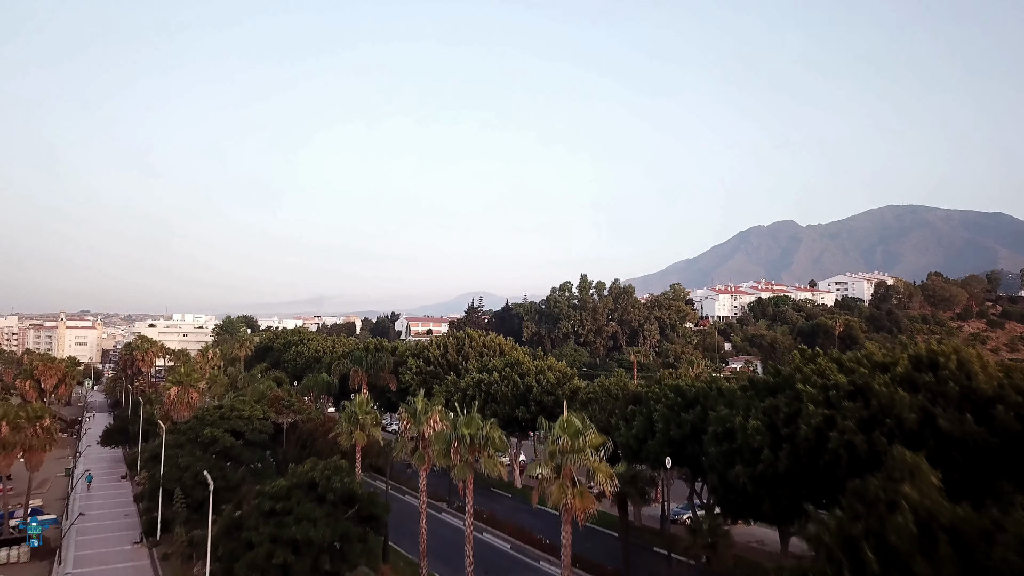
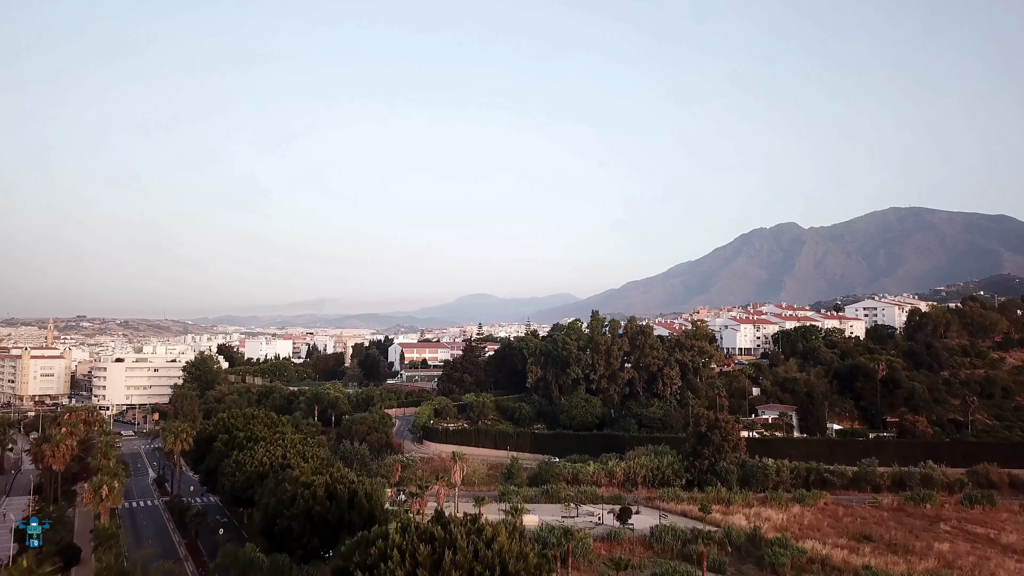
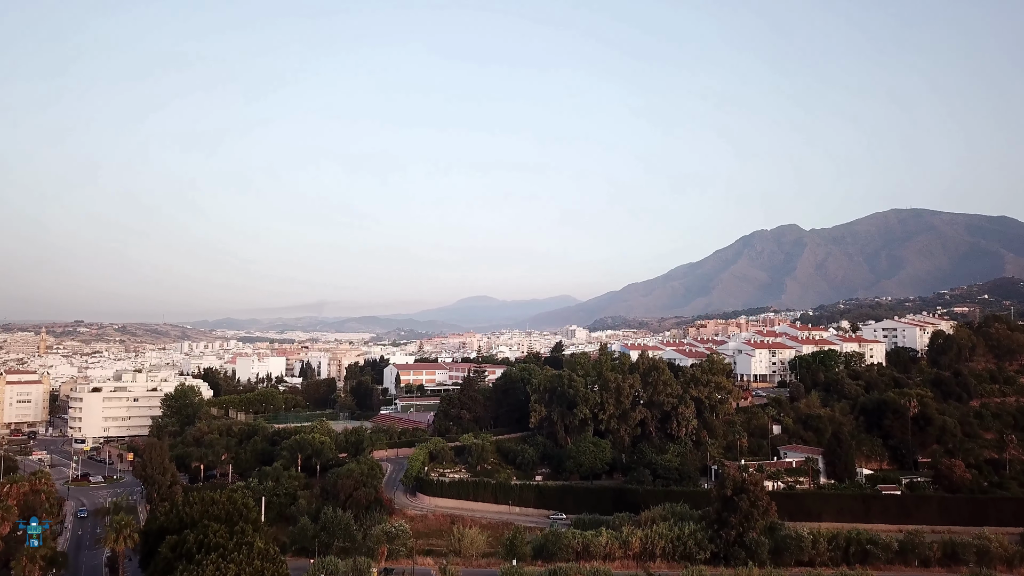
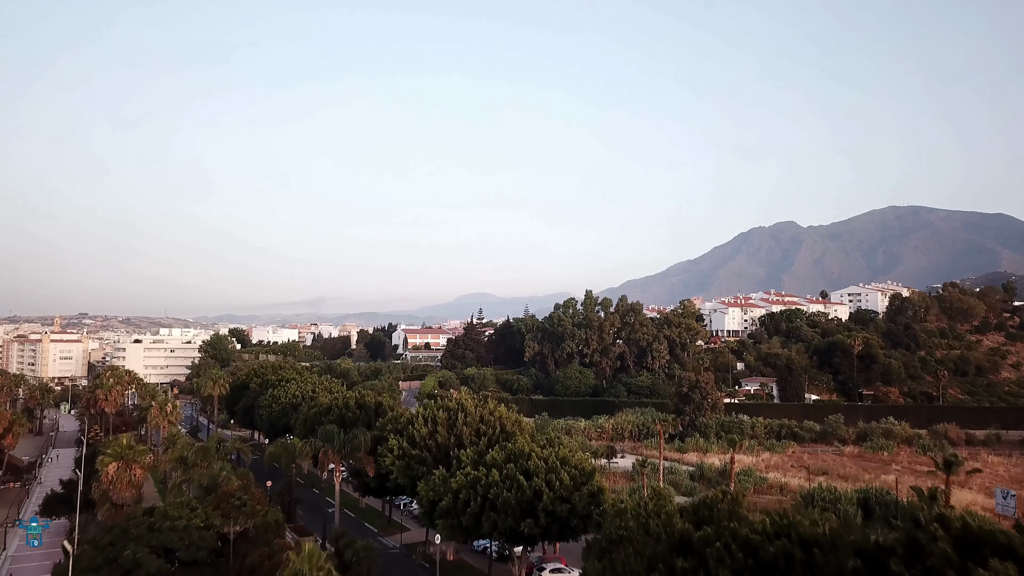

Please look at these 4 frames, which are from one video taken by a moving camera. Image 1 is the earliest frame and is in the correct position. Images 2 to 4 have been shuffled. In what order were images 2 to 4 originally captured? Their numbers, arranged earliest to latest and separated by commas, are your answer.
4, 2, 3
